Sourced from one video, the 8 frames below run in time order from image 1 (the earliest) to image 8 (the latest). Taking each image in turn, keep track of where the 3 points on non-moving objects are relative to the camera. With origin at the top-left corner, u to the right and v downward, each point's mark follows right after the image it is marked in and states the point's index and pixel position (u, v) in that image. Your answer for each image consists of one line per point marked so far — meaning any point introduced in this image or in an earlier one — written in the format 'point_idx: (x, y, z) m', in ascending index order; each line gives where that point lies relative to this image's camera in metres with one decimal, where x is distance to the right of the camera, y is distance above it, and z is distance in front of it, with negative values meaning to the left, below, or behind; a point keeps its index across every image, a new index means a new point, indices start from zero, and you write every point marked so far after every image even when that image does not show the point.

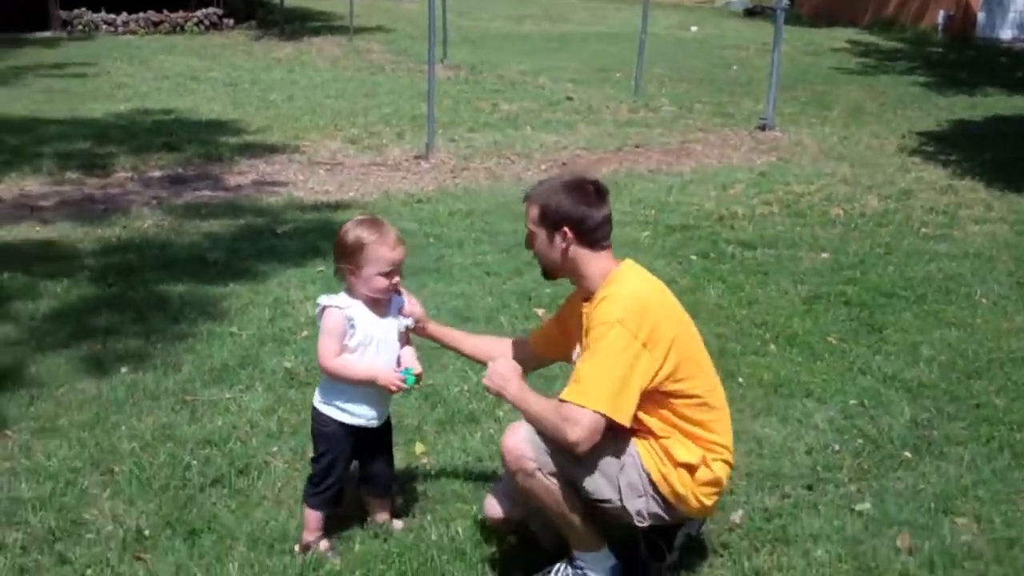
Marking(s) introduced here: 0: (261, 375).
0: (-1.2, -0.4, +6.3) m
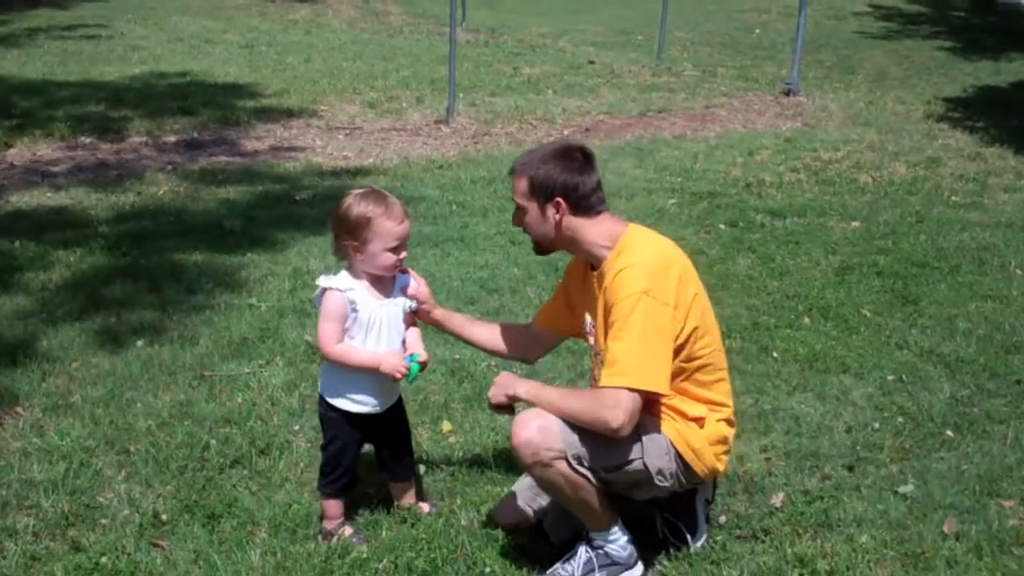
0: (-1.1, -0.3, +6.1) m
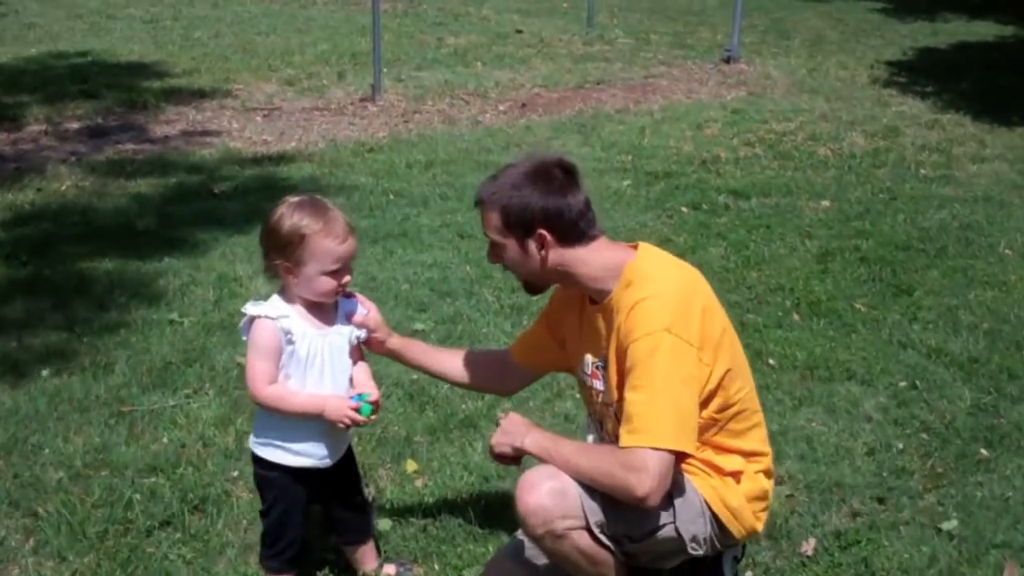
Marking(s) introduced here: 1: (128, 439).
0: (-1.2, -0.3, +5.3) m
1: (-1.4, -0.5, +4.8) m
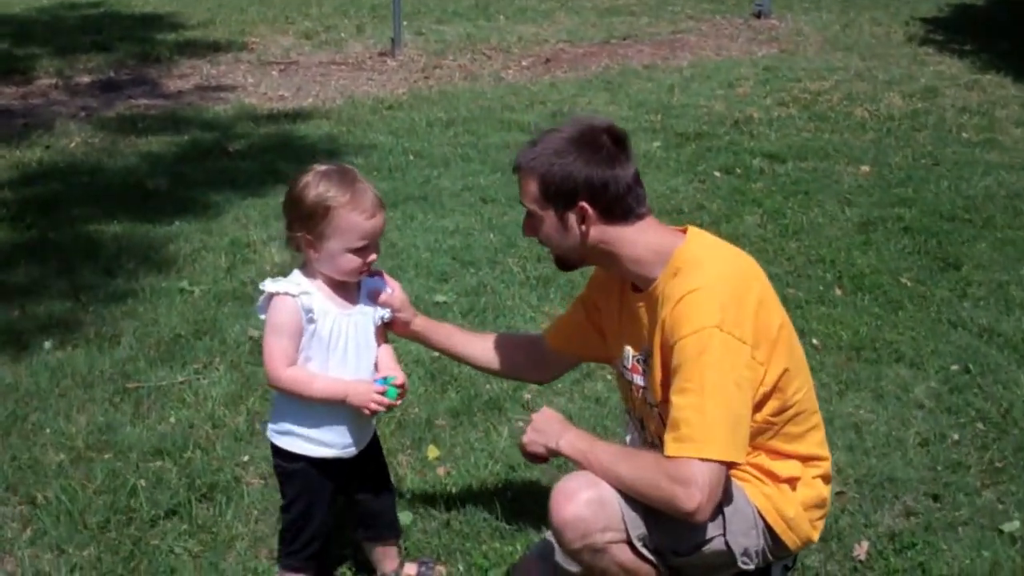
0: (-1.1, -0.2, +5.1) m
1: (-1.3, -0.4, +4.5) m
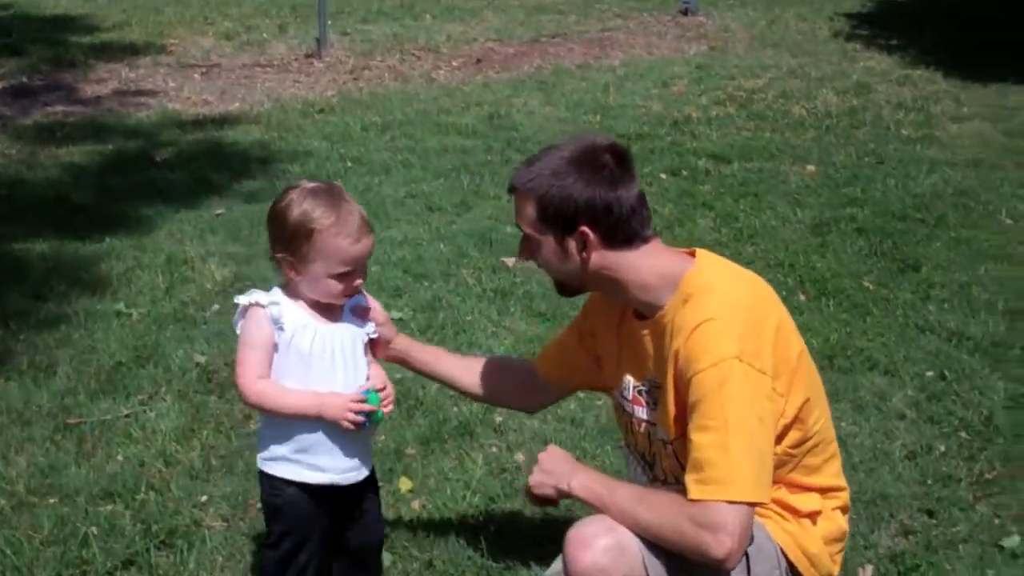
0: (-1.2, -0.3, +4.8) m
1: (-1.4, -0.5, +4.2) m
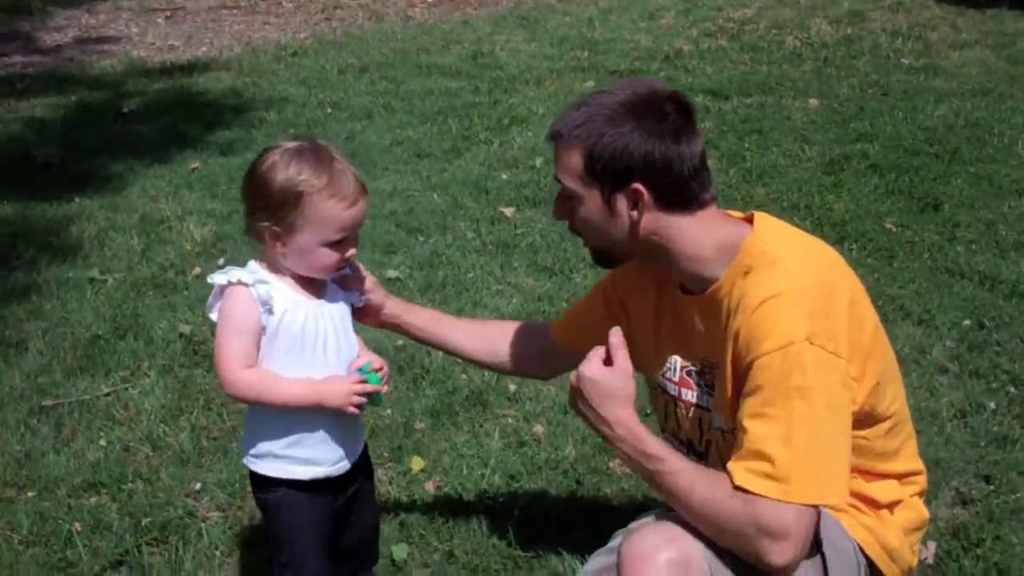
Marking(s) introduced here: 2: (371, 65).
0: (-1.2, -0.2, +4.4) m
1: (-1.3, -0.4, +3.8) m
2: (-0.9, +1.4, +8.2) m
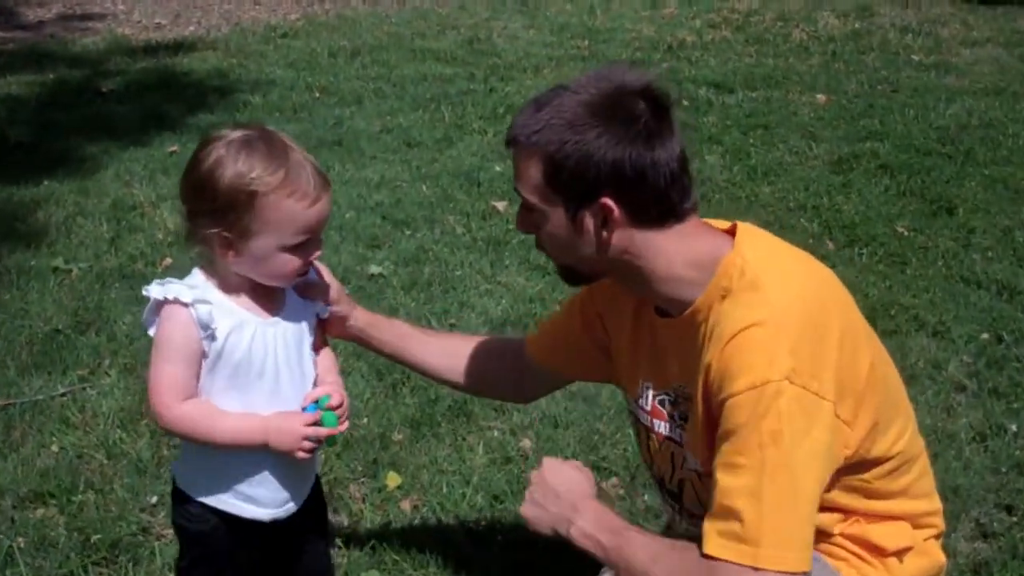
0: (-1.2, -0.2, +4.1) m
1: (-1.3, -0.4, +3.5) m
2: (-0.9, +1.4, +7.9) m
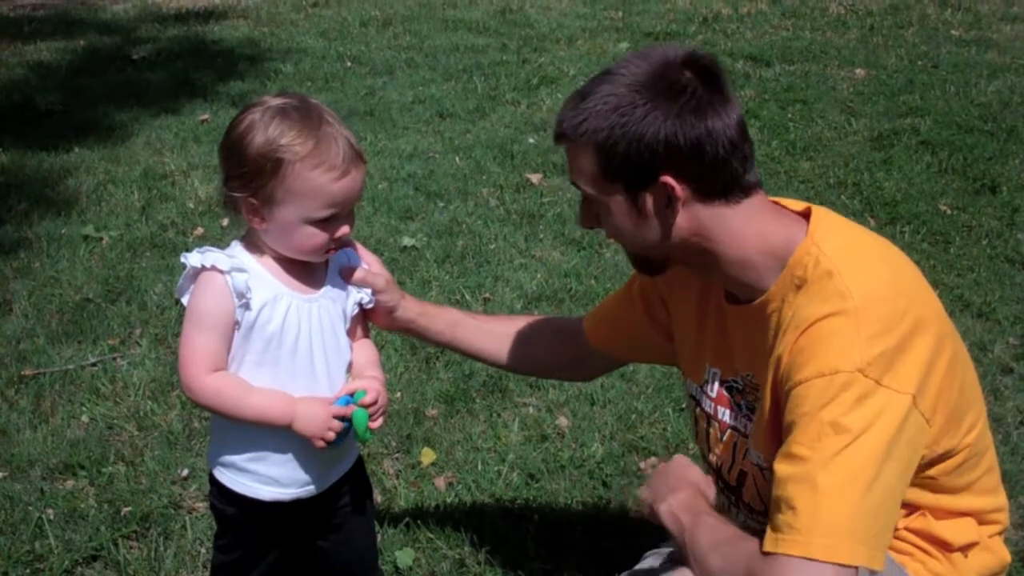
0: (-1.1, -0.1, +4.1) m
1: (-1.3, -0.3, +3.5) m
2: (-0.7, +1.6, +7.8) m
